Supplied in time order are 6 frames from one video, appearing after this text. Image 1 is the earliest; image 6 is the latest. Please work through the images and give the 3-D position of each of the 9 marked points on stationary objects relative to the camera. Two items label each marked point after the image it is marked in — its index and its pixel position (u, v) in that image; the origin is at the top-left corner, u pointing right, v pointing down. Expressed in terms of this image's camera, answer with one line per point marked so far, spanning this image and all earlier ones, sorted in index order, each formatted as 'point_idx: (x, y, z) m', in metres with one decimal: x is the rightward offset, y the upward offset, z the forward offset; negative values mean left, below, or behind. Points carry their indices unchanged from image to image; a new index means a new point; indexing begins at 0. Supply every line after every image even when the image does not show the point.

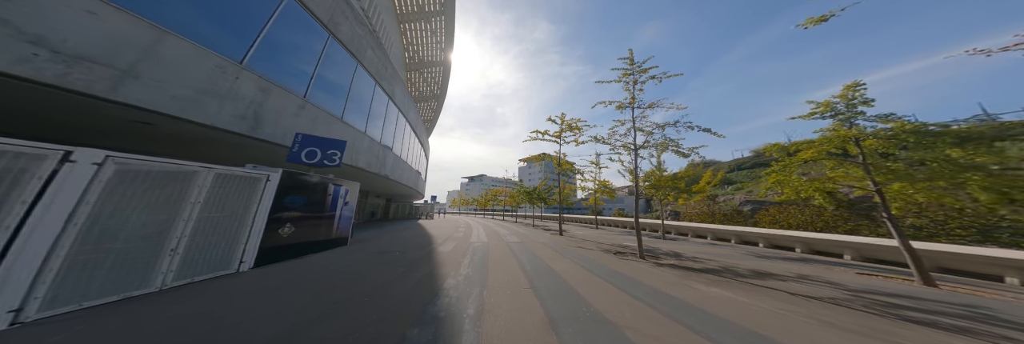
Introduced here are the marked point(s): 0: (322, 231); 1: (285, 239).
0: (-6.3, -1.9, +6.8) m
1: (-6.1, -1.8, +5.4) m
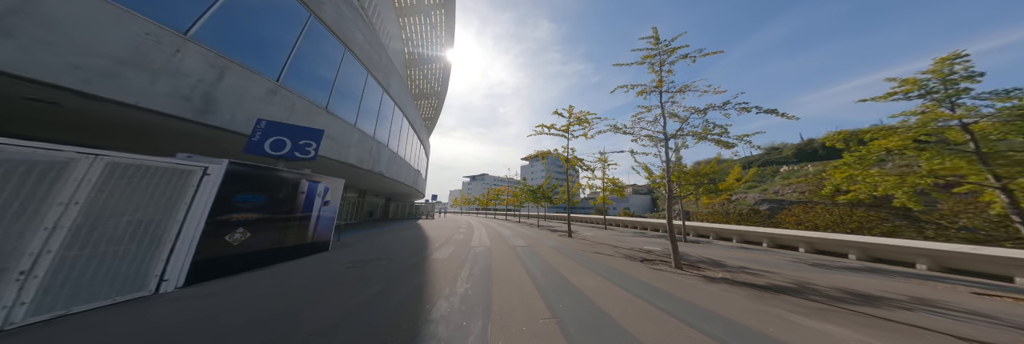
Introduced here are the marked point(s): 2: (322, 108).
0: (-6.1, -1.7, +5.7) m
1: (-5.9, -1.6, +4.3) m
2: (-8.2, +2.7, +8.8) m
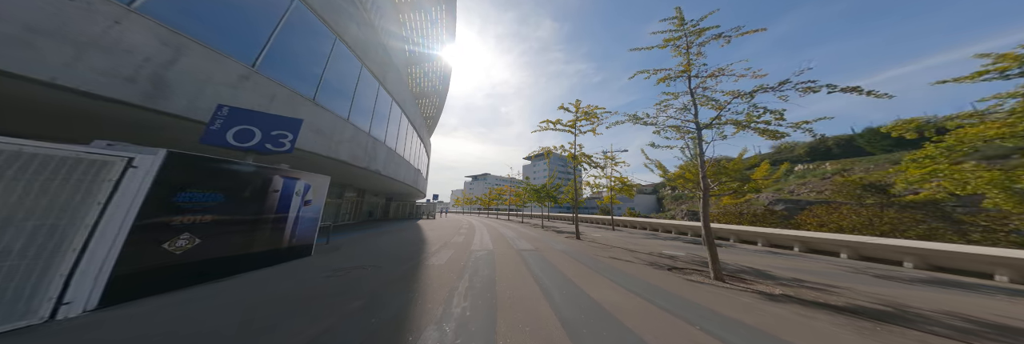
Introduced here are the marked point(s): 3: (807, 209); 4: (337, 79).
0: (-5.9, -1.6, +4.9) m
1: (-5.7, -1.4, +3.5) m
2: (-8.0, +2.8, +8.0) m
3: (+24.6, -3.1, +17.2) m
4: (-8.4, +4.4, +9.8) m
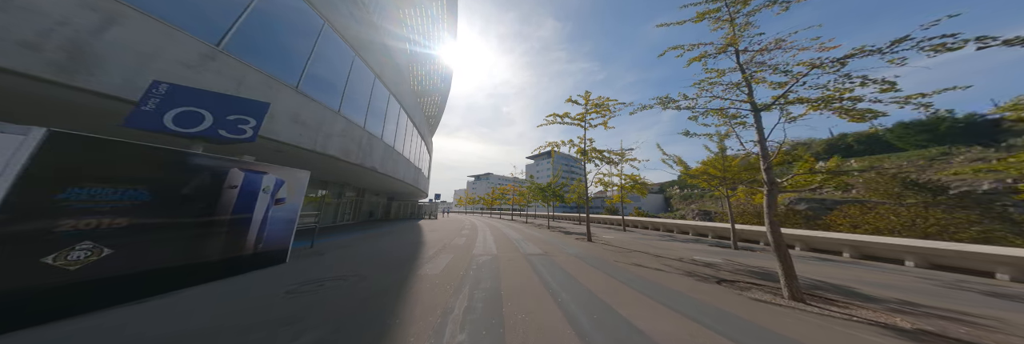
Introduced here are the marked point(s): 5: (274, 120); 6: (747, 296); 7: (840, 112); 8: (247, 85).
0: (-5.7, -1.4, +4.0) m
1: (-5.5, -1.3, +2.6) m
2: (-7.8, +3.0, +7.1) m
3: (+24.9, -2.8, +15.9) m
4: (-8.1, +4.6, +8.9) m
5: (-7.8, +1.7, +6.7) m
6: (+4.3, -2.3, +3.8) m
7: (+5.9, +1.1, +3.7) m
8: (-7.6, +2.6, +6.0) m
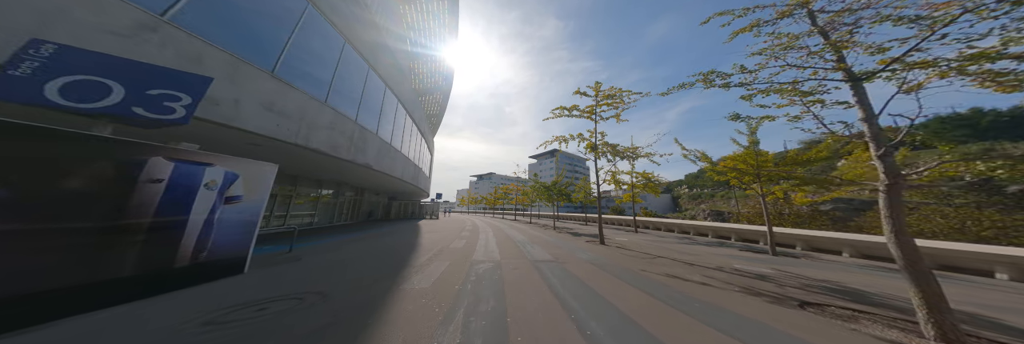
0: (-5.6, -1.3, +3.1) m
1: (-5.4, -1.1, +1.6) m
2: (-7.6, +3.2, +6.1) m
3: (+25.2, -2.6, +14.6) m
4: (-7.9, +4.8, +8.0) m
5: (-7.6, +1.9, +5.8) m
6: (+4.5, -2.1, +2.7) m
7: (+6.1, +1.3, +2.6) m
8: (-7.5, +2.7, +5.0) m
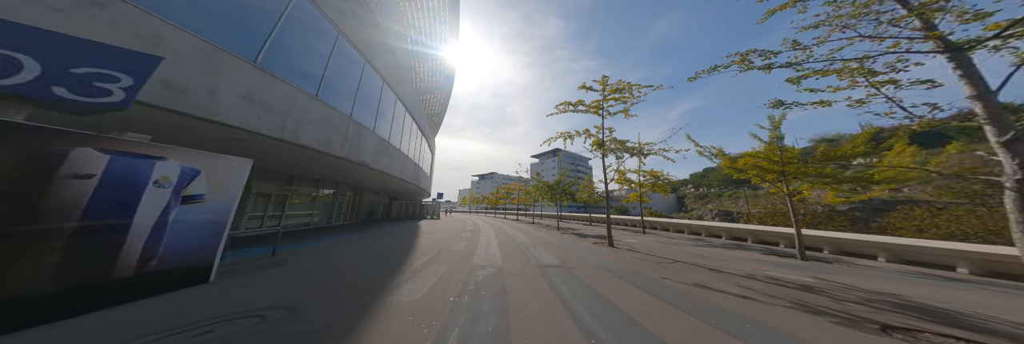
0: (-5.5, -1.2, +2.5) m
1: (-5.3, -1.0, +1.1) m
2: (-7.5, +3.3, +5.6) m
3: (+25.4, -2.5, +13.8) m
4: (-7.8, +4.9, +7.4) m
5: (-7.5, +2.0, +5.2) m
6: (+4.6, -2.0, +2.0) m
7: (+6.2, +1.4, +2.0) m
8: (-7.4, +2.8, +4.4) m
